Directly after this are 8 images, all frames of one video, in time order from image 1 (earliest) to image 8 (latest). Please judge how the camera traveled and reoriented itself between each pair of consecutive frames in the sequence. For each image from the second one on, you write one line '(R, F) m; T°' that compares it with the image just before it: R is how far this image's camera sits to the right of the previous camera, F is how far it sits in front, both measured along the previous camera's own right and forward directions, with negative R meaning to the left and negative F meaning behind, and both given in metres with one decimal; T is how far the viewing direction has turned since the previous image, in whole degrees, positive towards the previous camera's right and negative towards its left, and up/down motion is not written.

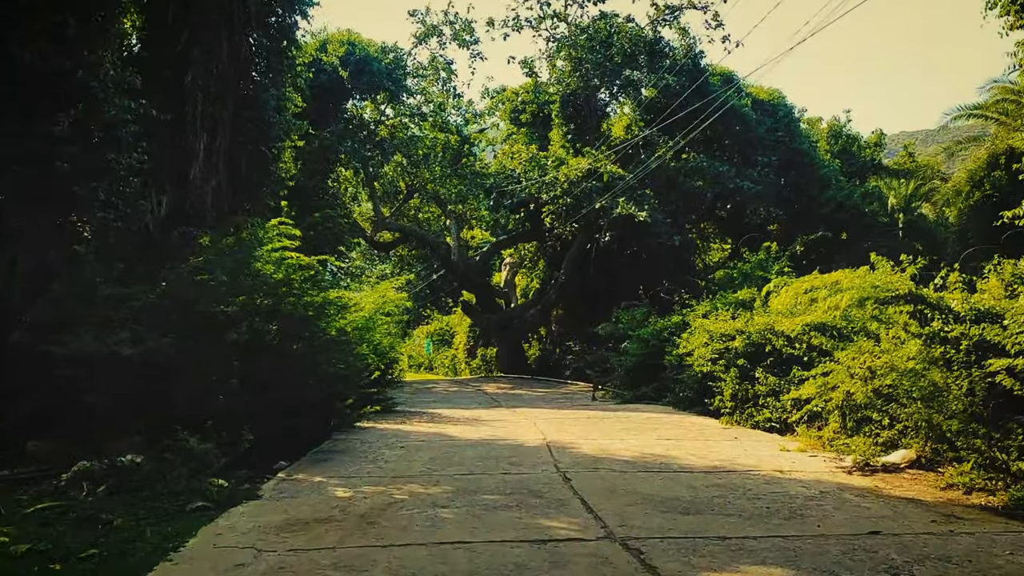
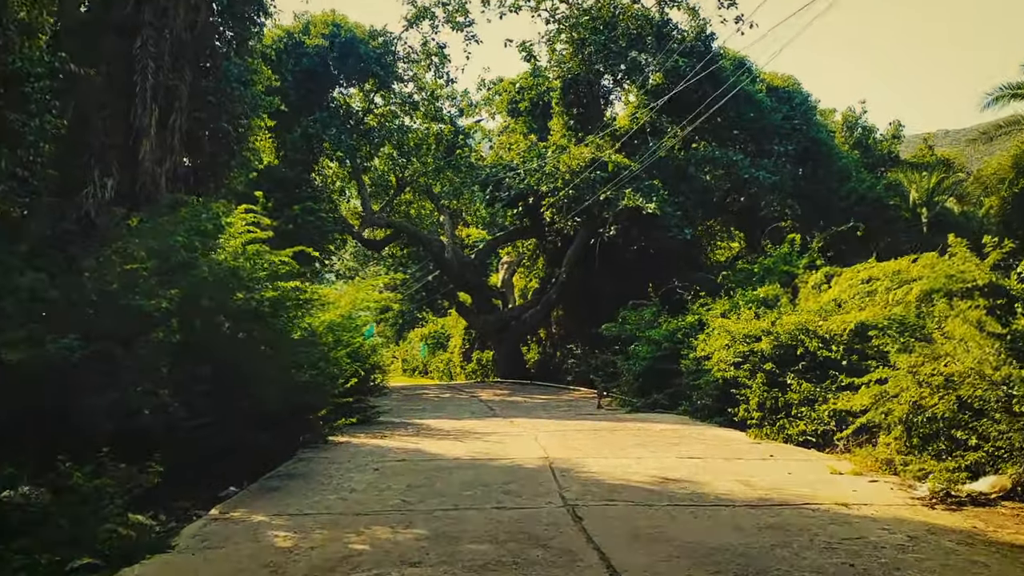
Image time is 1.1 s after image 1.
(0.0, +1.2) m; 0°
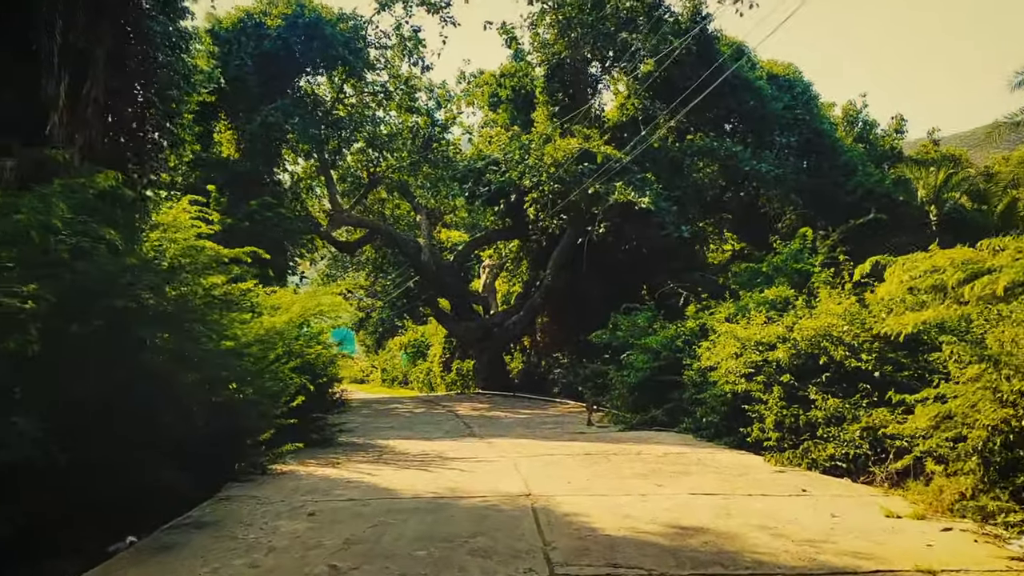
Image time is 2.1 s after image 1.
(+0.1, +1.2) m; +1°
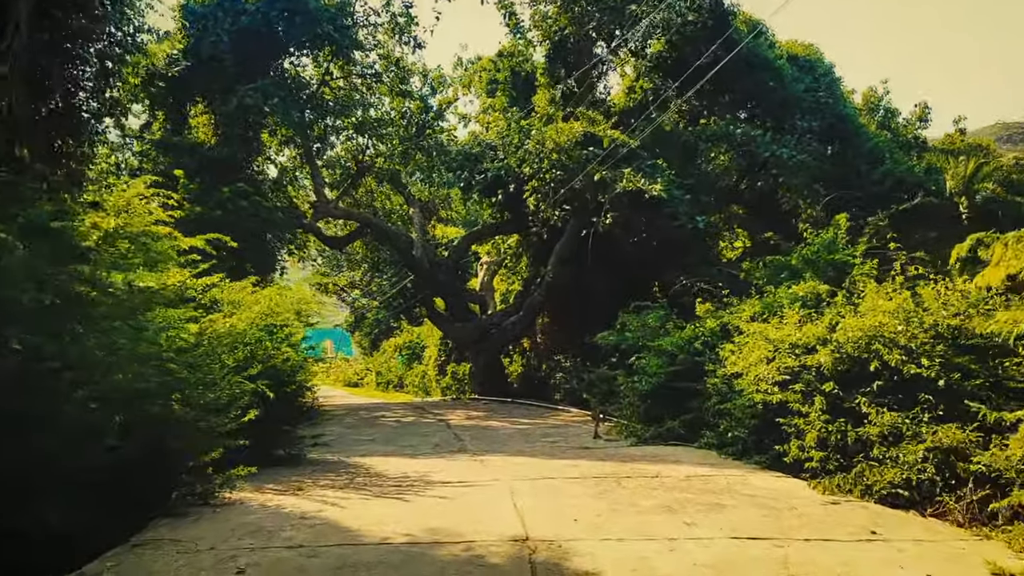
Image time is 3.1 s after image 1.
(0.0, +1.1) m; 0°
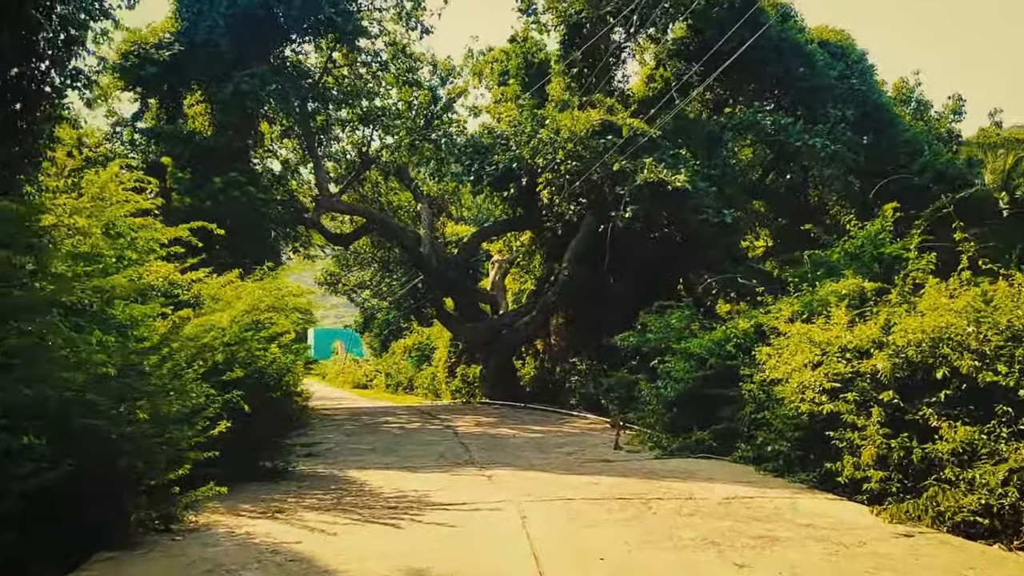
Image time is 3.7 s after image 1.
(0.0, +0.8) m; -1°
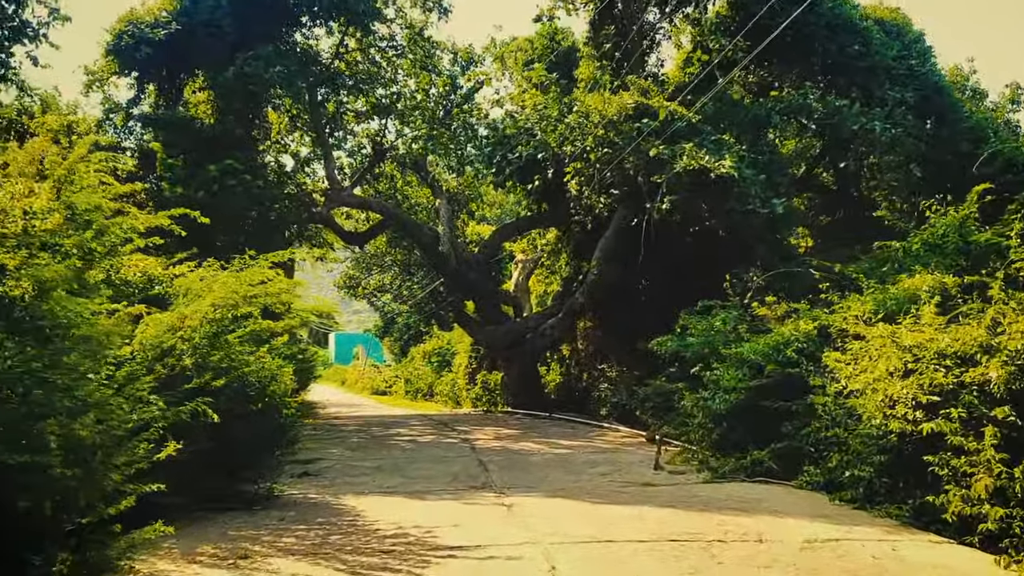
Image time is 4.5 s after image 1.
(0.0, +1.0) m; -2°
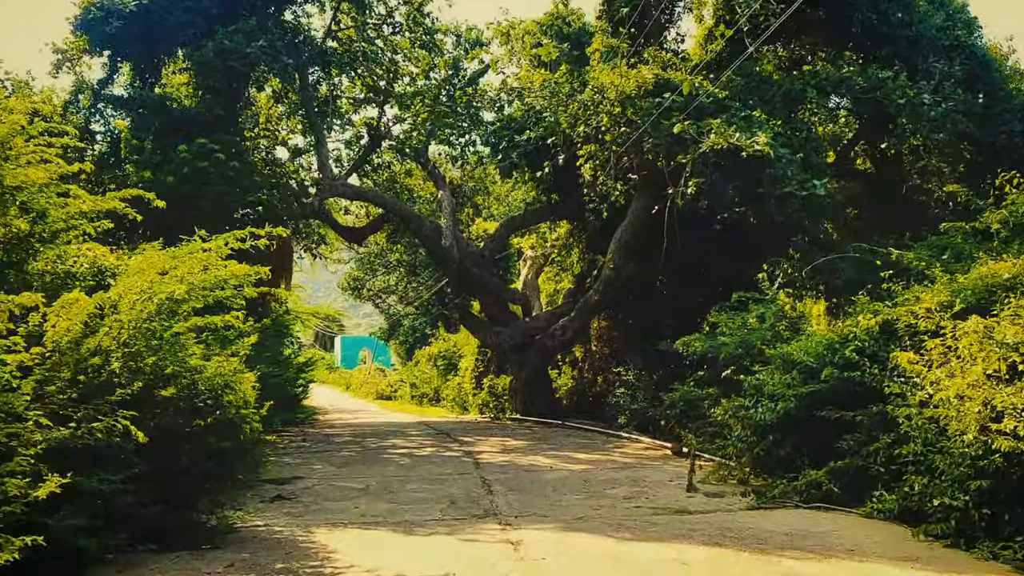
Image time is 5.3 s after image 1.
(0.0, +1.0) m; -1°
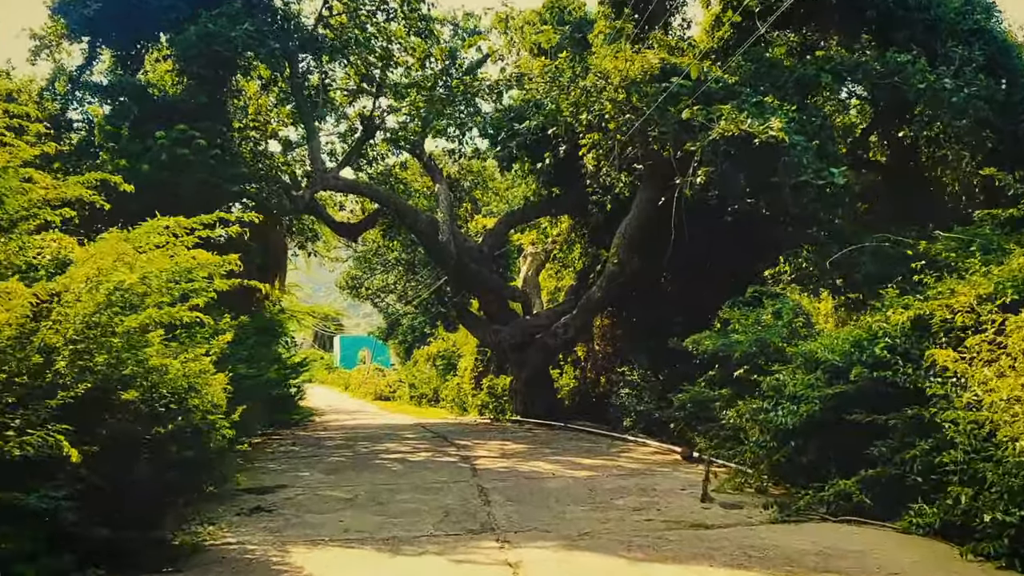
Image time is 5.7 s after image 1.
(0.0, +0.5) m; 0°
